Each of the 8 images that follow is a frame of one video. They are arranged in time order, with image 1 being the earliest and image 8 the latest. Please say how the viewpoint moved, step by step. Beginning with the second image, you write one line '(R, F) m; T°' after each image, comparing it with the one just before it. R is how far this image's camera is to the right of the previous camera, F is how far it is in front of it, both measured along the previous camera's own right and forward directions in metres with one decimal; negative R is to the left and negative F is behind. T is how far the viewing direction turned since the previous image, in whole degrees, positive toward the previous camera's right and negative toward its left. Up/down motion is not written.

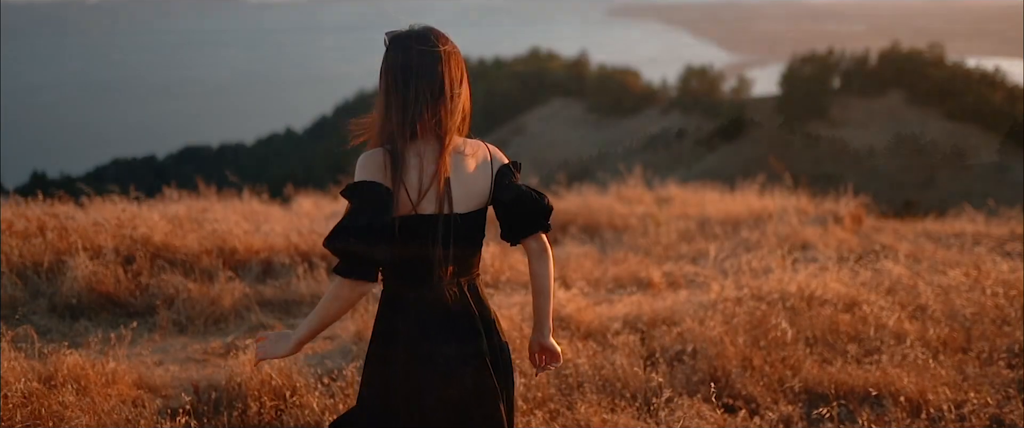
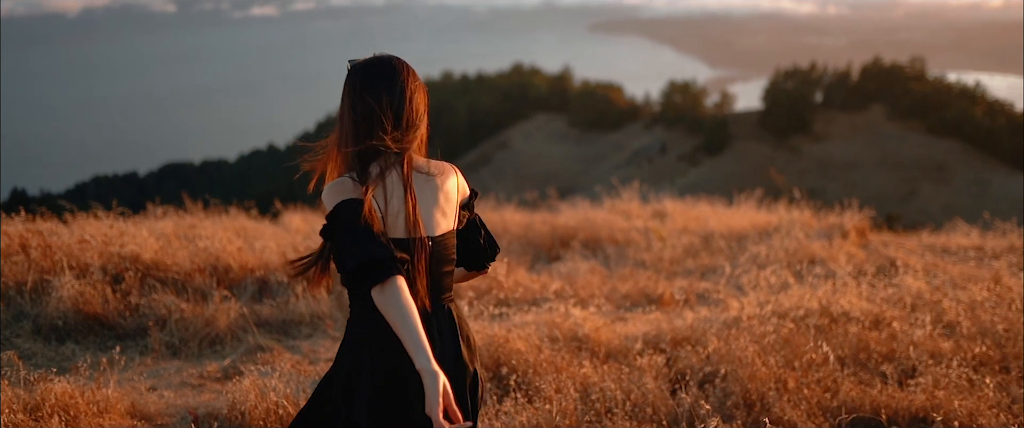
(-0.2, +0.2) m; +1°
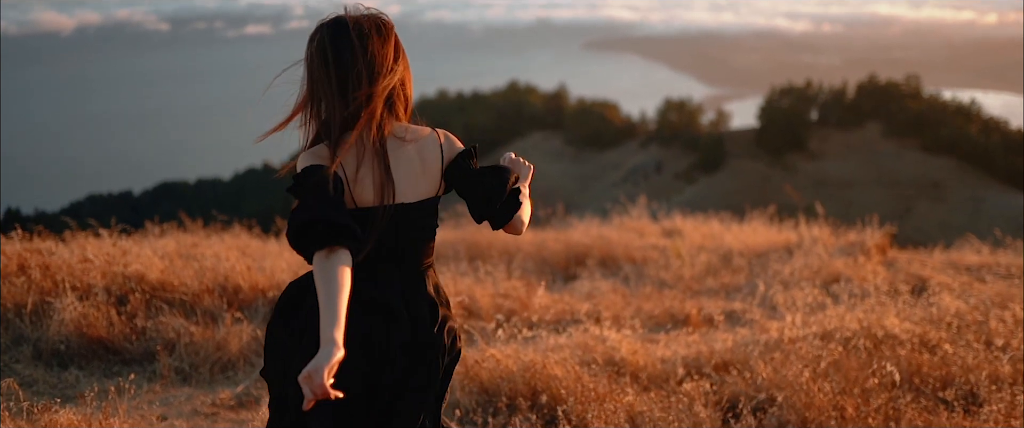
(-0.2, +0.2) m; 0°
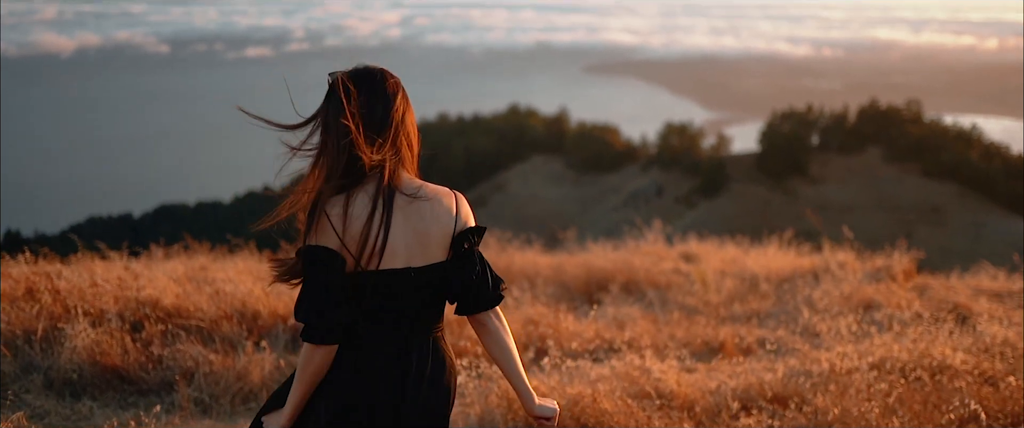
(-0.2, +0.2) m; 0°
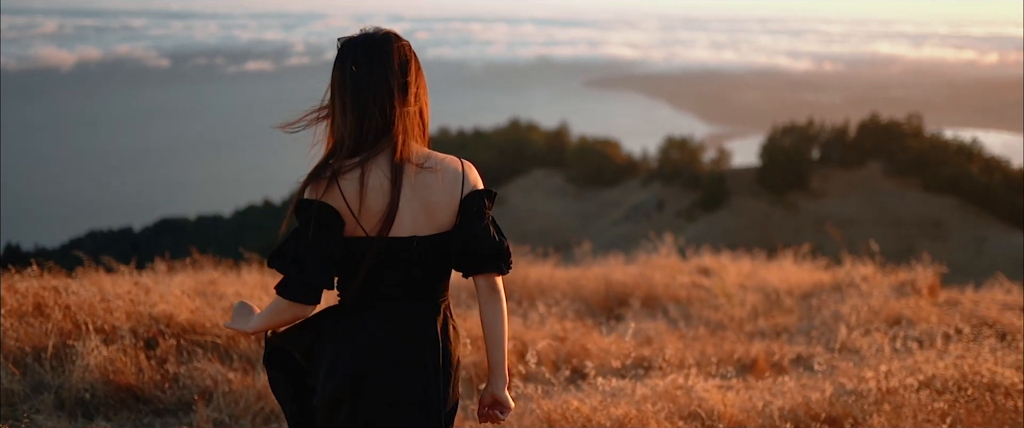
(-0.2, +0.2) m; 0°
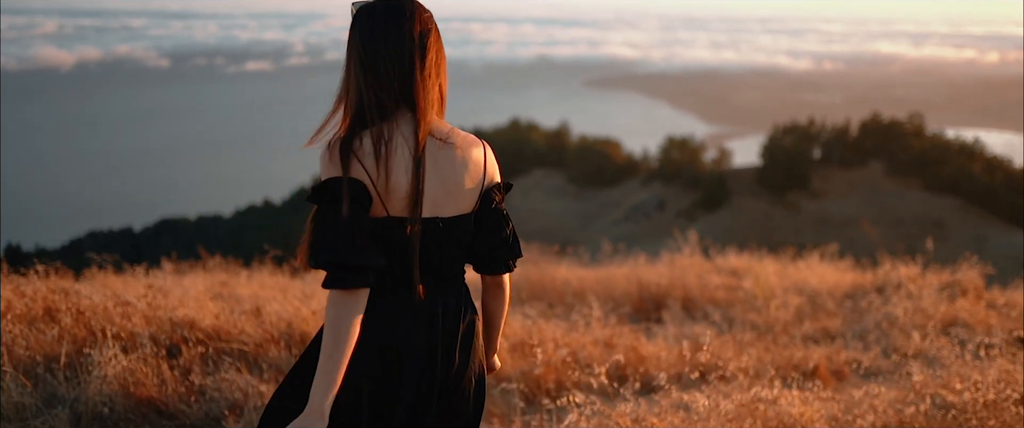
(-0.3, +0.4) m; 0°
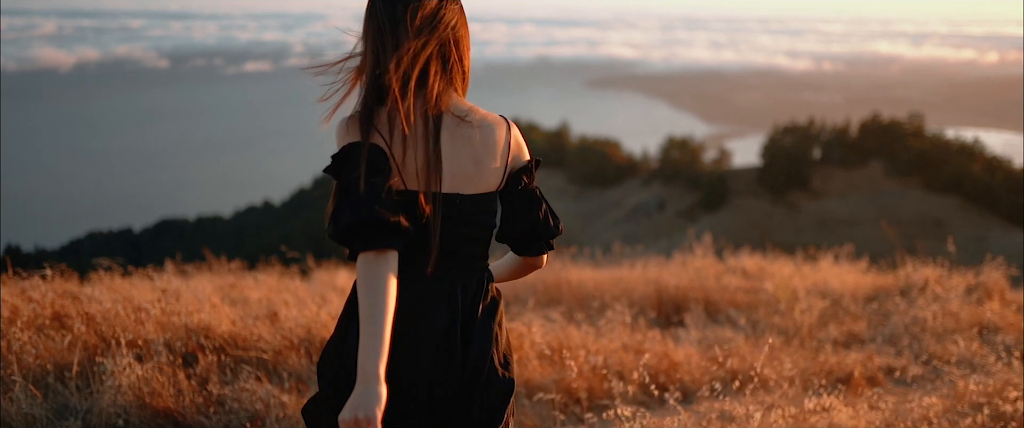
(-0.1, +0.2) m; 0°
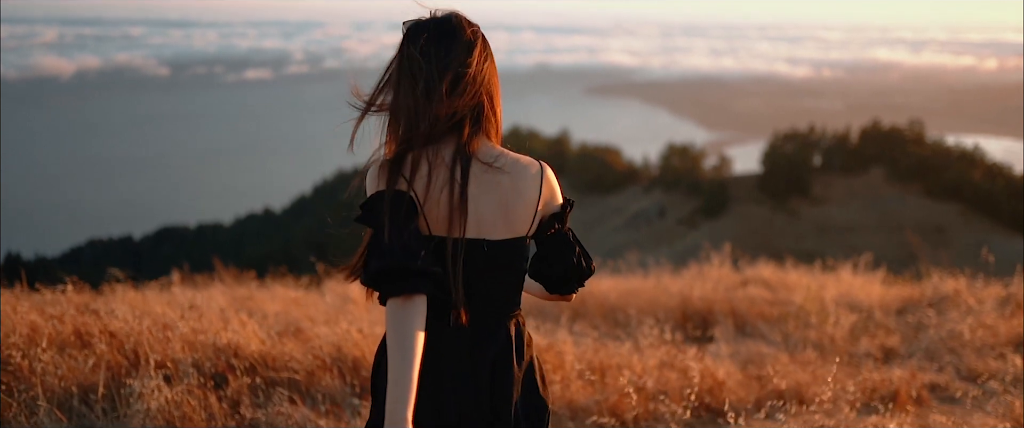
(-0.2, +0.2) m; 0°
